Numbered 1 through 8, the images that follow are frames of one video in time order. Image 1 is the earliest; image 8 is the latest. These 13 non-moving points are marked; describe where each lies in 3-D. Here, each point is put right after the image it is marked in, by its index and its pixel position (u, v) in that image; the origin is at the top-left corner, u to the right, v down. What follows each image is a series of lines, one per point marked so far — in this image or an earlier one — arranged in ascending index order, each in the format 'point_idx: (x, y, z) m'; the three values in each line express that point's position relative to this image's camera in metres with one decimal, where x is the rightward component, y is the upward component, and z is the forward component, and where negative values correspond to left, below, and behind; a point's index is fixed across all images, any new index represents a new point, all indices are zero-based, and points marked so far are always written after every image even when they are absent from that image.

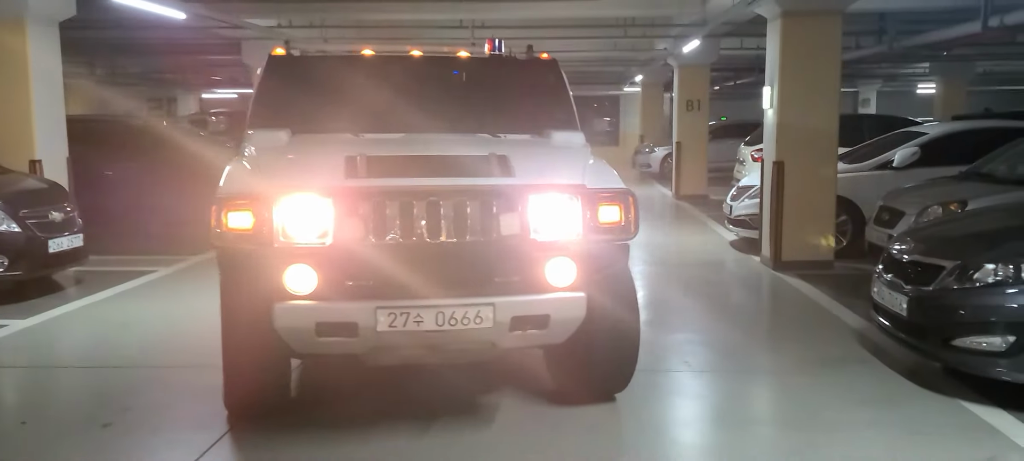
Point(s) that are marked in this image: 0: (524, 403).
0: (+0.1, -0.9, +4.2) m
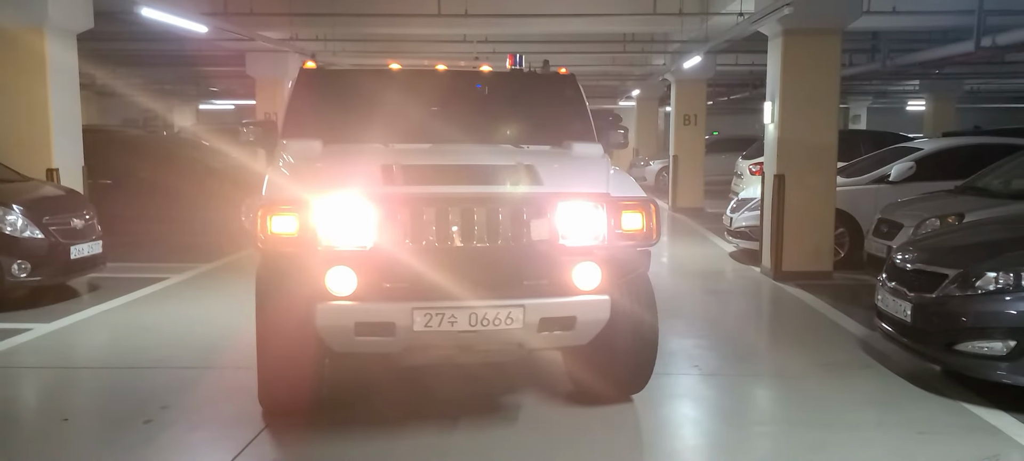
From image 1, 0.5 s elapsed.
0: (+0.2, -0.9, +4.3) m
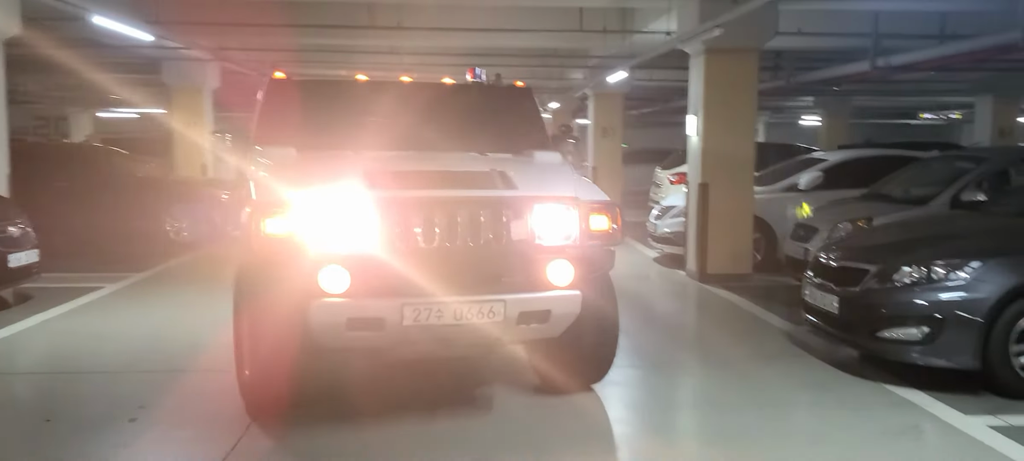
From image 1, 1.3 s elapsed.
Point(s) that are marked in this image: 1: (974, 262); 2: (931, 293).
0: (0.0, -0.9, +4.6) m
1: (+2.5, -0.2, +4.5) m
2: (+2.2, -0.3, +4.5) m
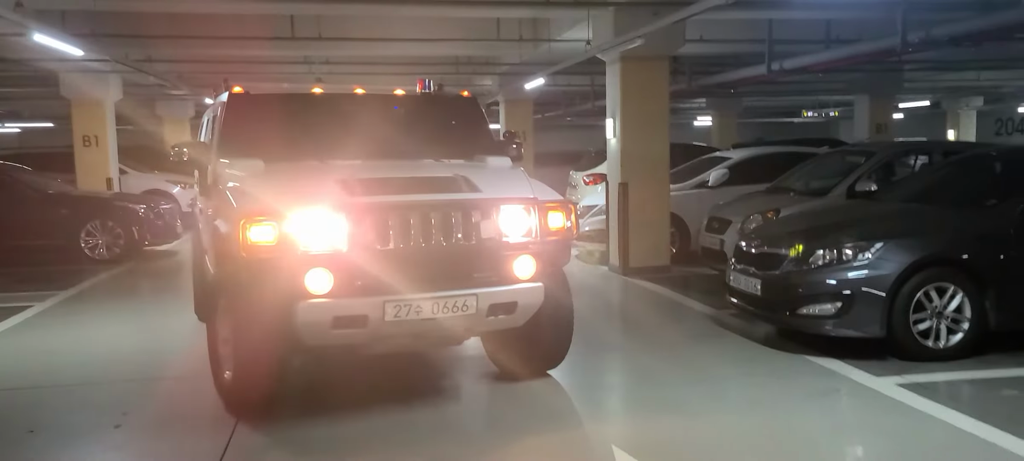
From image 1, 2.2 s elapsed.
0: (-0.2, -0.9, +5.0) m
1: (+2.2, -0.1, +5.1) m
2: (+2.0, -0.3, +5.1) m
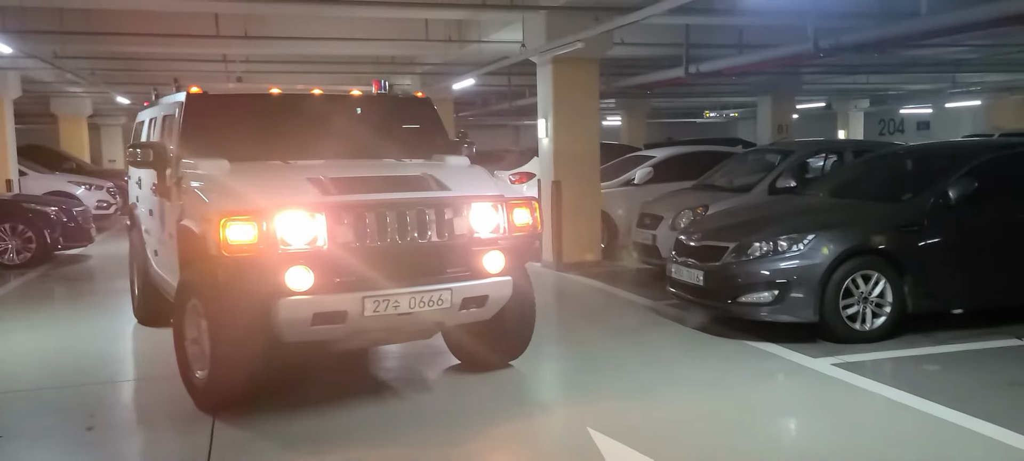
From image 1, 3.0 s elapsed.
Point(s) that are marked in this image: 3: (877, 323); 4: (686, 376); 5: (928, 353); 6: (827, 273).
0: (-0.4, -0.9, +5.1) m
1: (+2.0, 0.0, +5.5) m
2: (+1.7, -0.2, +5.5) m
3: (+2.4, -0.6, +5.6) m
4: (+1.1, -0.9, +5.2) m
5: (+2.7, -0.8, +5.4) m
6: (+2.1, -0.3, +5.5) m
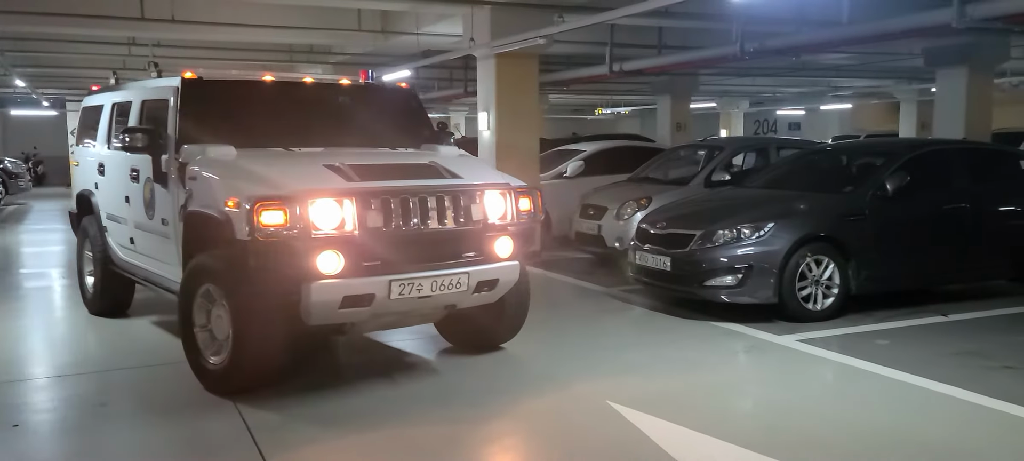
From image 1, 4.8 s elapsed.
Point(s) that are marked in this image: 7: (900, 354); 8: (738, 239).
0: (-0.4, -0.8, +5.3) m
1: (+1.8, +0.1, +6.1) m
2: (+1.6, -0.1, +6.0) m
3: (+2.3, -0.5, +6.2) m
4: (+1.0, -0.8, +5.6) m
5: (+2.6, -0.7, +6.0) m
6: (+1.9, -0.2, +6.0) m
7: (+2.5, -0.8, +5.4) m
8: (+1.6, -0.1, +6.1) m
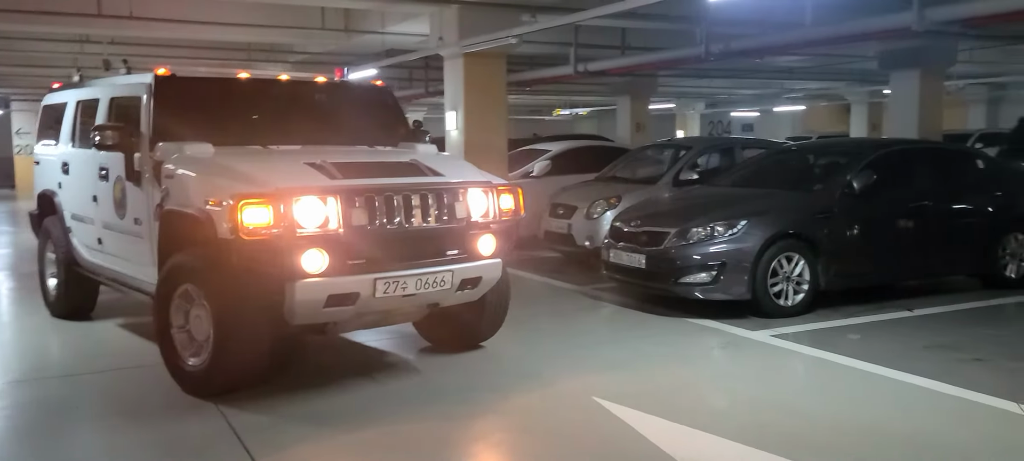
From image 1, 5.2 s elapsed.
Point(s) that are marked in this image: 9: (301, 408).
0: (-0.6, -0.8, +5.3) m
1: (+1.7, +0.1, +6.1) m
2: (+1.4, -0.1, +6.1) m
3: (+2.1, -0.5, +6.3) m
4: (+0.9, -0.8, +5.6) m
5: (+2.4, -0.7, +6.1) m
6: (+1.8, -0.2, +6.1) m
7: (+2.4, -0.8, +5.6) m
8: (+1.5, 0.0, +6.1) m
9: (-1.1, -0.9, +4.3) m
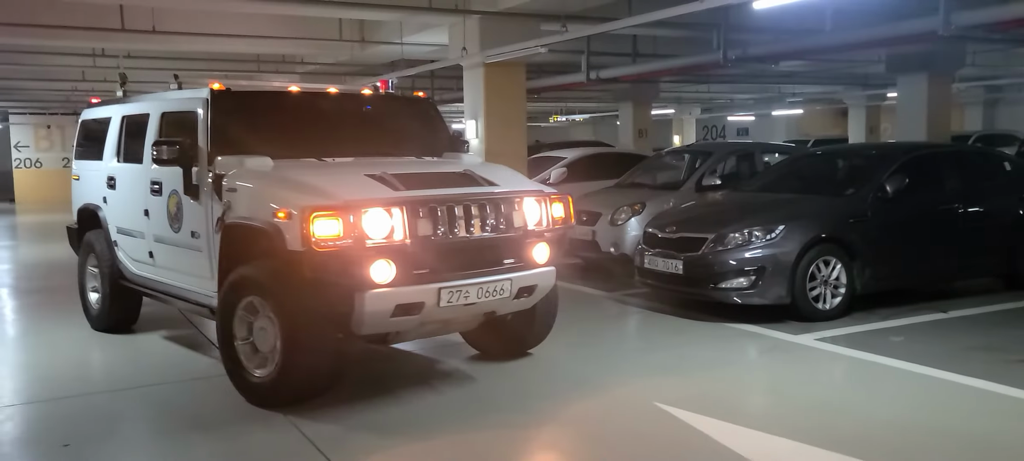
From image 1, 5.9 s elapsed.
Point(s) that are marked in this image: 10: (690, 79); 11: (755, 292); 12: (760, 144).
0: (-0.3, -0.9, +5.3) m
1: (+2.0, 0.0, +6.2) m
2: (+1.7, -0.2, +6.2) m
3: (+2.4, -0.5, +6.4) m
4: (+1.2, -0.8, +5.7) m
5: (+2.7, -0.7, +6.2) m
6: (+2.1, -0.2, +6.2) m
7: (+2.7, -0.8, +5.7) m
8: (+1.7, -0.1, +6.2) m
9: (-0.8, -1.0, +4.4) m
10: (+4.0, +3.4, +19.1) m
11: (+1.8, -0.5, +6.2) m
12: (+2.8, +1.0, +9.7) m
